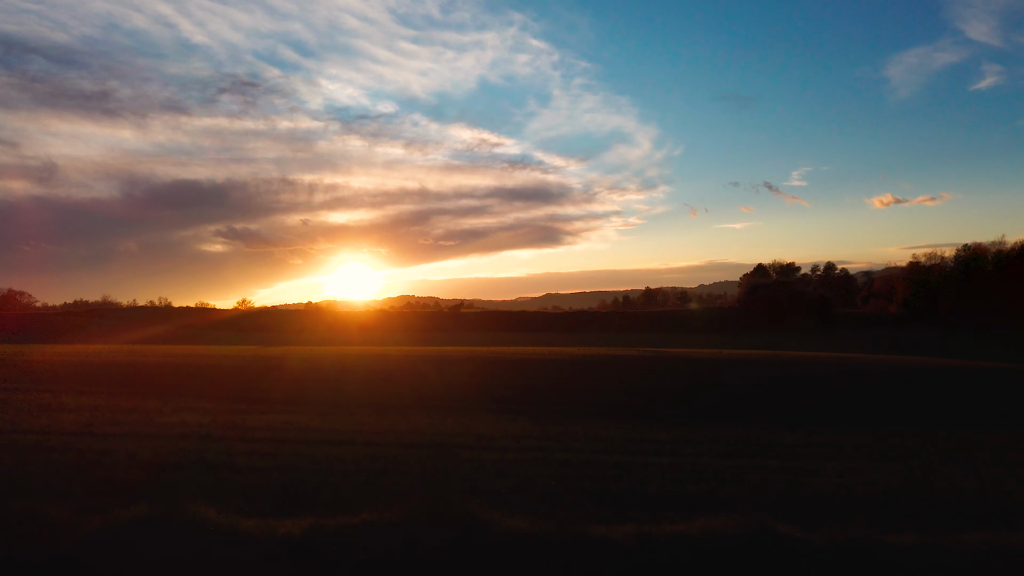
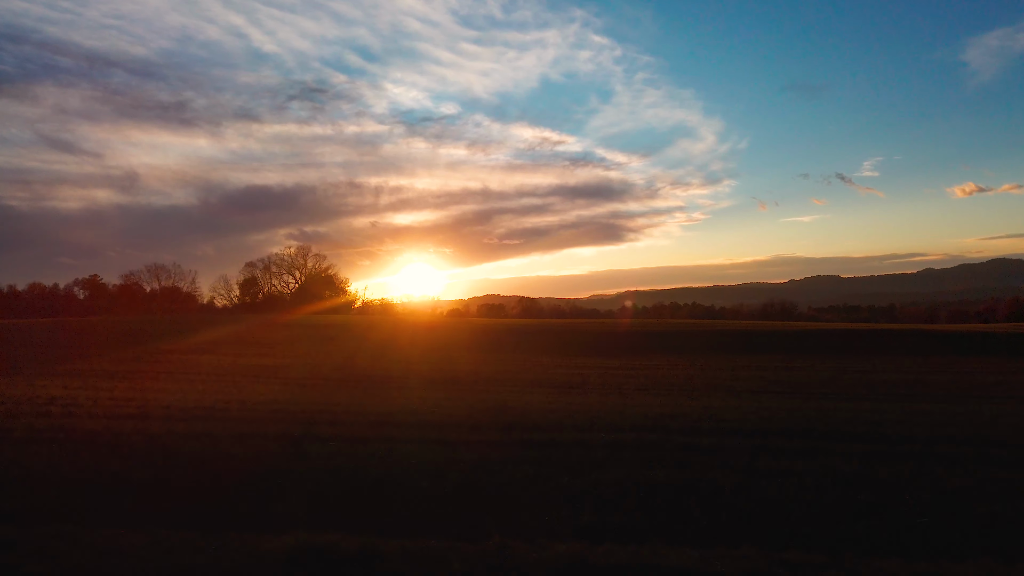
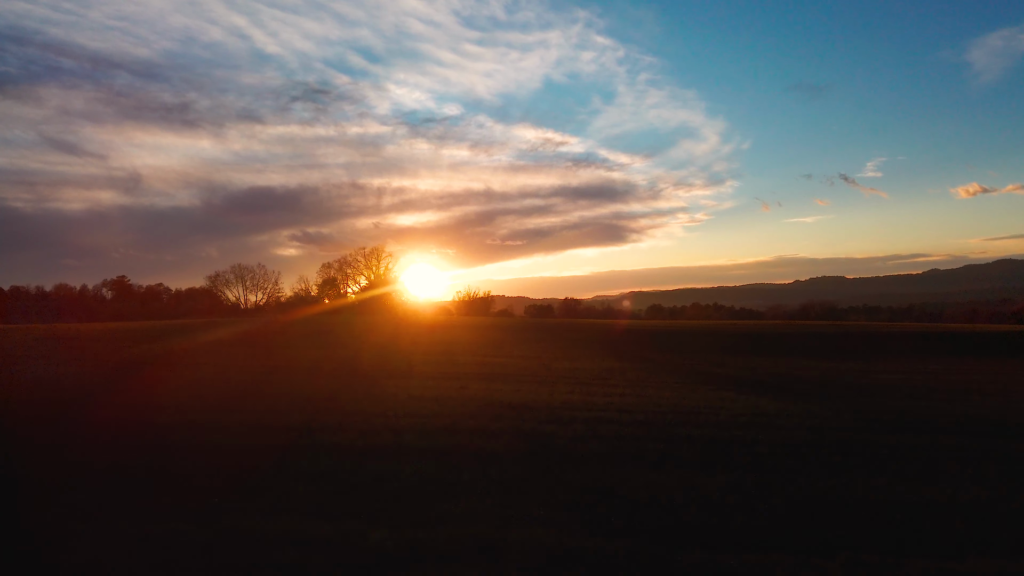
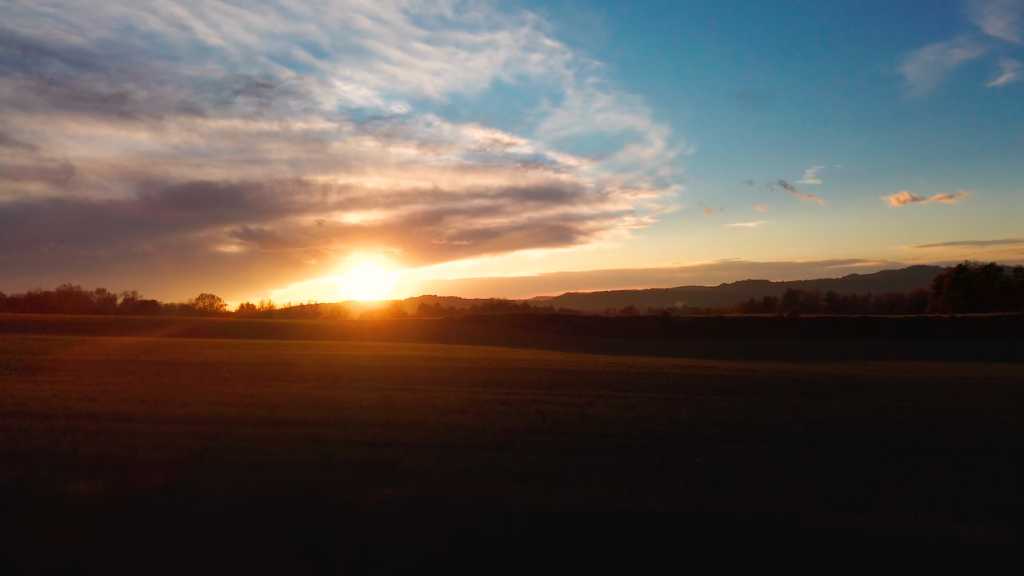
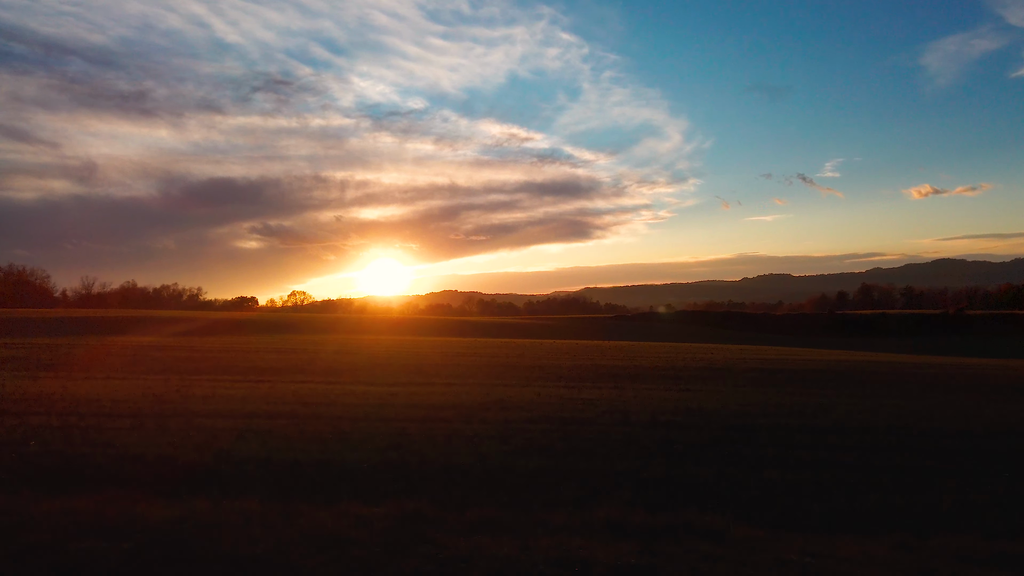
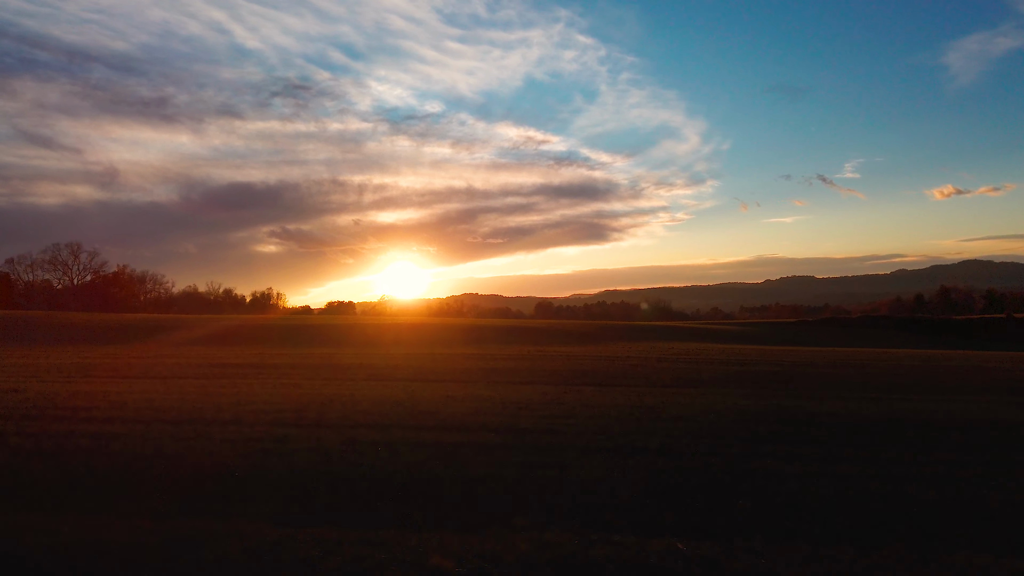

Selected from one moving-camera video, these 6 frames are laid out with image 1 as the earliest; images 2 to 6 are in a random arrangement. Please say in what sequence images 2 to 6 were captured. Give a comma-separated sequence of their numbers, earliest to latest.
4, 5, 6, 2, 3
